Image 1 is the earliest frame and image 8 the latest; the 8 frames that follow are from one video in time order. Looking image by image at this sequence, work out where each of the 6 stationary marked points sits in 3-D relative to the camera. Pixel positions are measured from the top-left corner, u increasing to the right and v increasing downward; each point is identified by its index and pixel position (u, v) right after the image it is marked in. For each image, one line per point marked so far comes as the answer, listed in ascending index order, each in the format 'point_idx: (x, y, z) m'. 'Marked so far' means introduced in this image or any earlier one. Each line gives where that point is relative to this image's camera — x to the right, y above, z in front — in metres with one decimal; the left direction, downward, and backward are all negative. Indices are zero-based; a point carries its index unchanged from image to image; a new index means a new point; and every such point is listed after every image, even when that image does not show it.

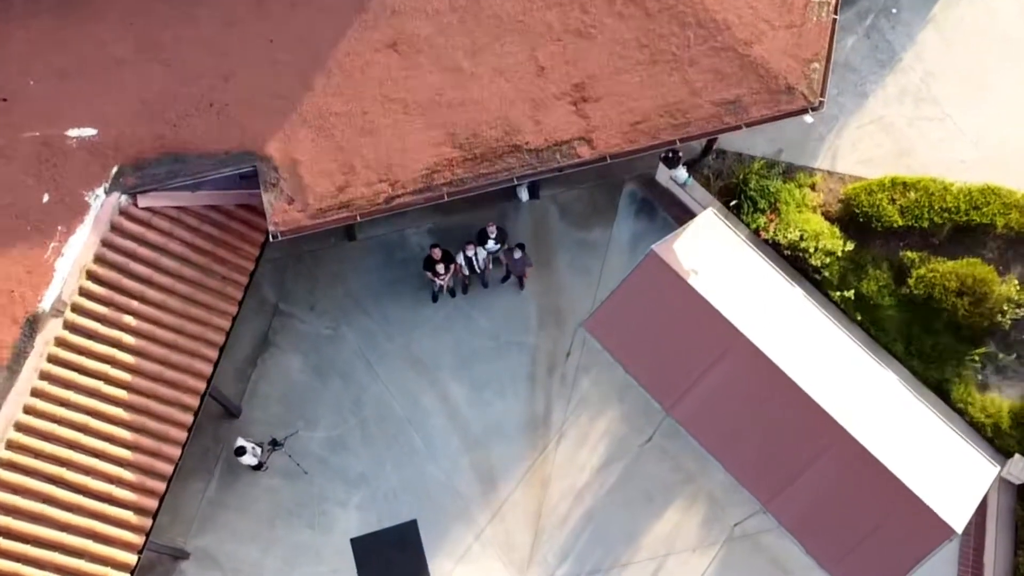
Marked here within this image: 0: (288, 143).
0: (-3.4, +2.2, +13.9) m
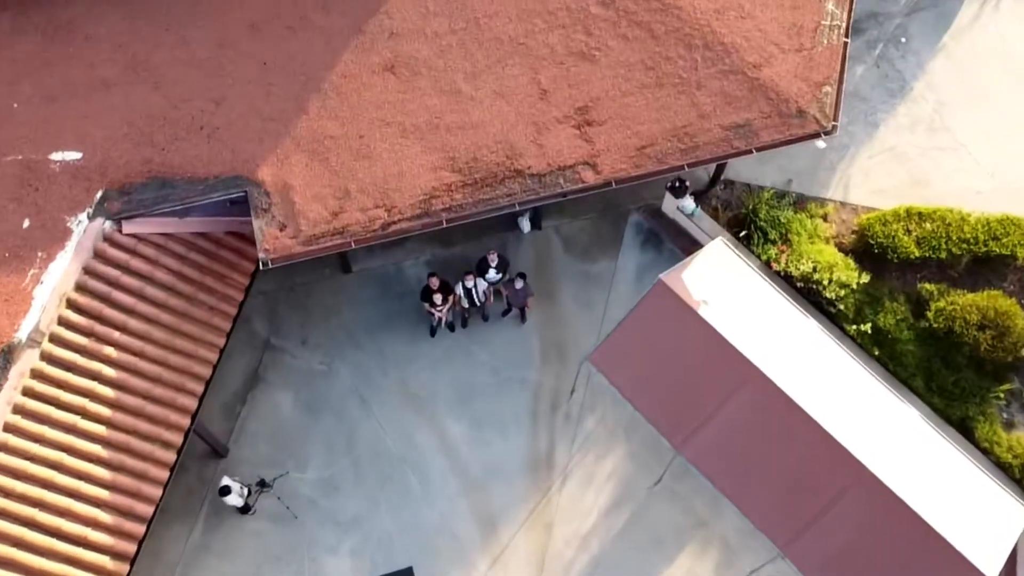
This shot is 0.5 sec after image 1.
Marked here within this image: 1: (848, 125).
0: (-3.3, +1.7, +13.3) m
1: (+6.4, +3.1, +17.5) m
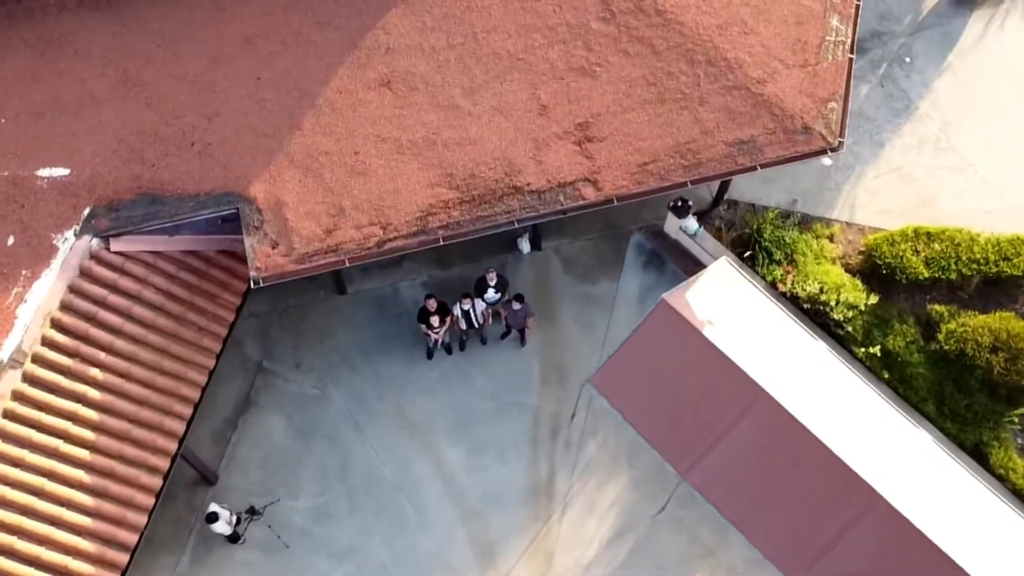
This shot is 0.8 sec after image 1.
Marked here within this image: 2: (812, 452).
0: (-3.4, +1.5, +13.0) m
1: (+6.3, +2.7, +17.2) m
2: (+4.0, -2.2, +12.5) m
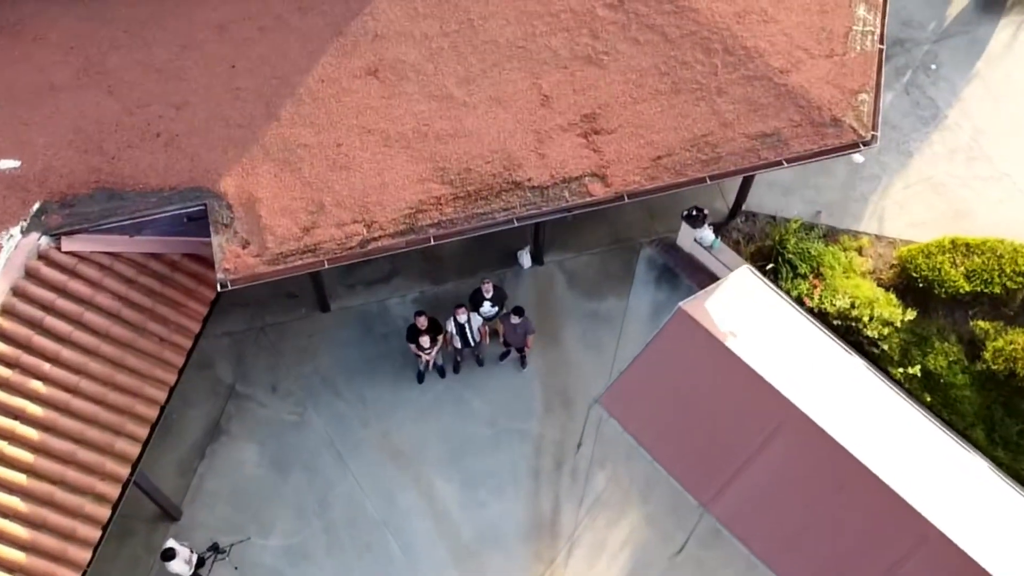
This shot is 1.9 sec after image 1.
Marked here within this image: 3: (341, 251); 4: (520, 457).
0: (-3.4, +1.4, +11.7) m
1: (+6.3, +2.3, +15.9) m
2: (+4.0, -2.2, +10.9) m
3: (-2.1, +0.5, +11.4) m
4: (+0.1, -2.5, +13.6) m
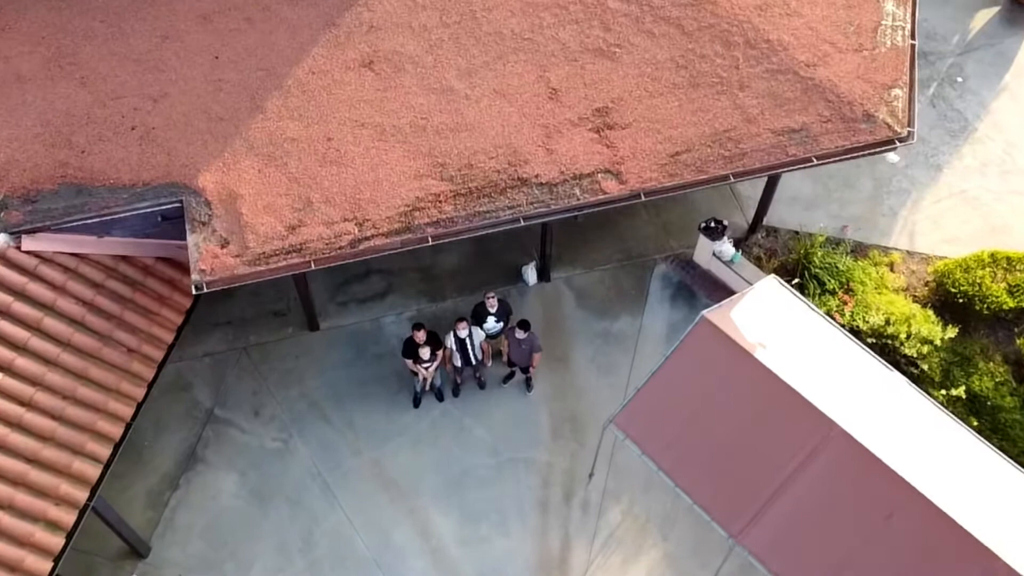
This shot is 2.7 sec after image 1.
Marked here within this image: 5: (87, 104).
0: (-3.3, +1.3, +10.7) m
1: (+6.4, +2.0, +15.0) m
2: (+4.1, -2.2, +9.7) m
3: (-2.0, +0.4, +10.4) m
4: (+0.2, -2.7, +12.3) m
5: (-5.1, +2.2, +11.0) m
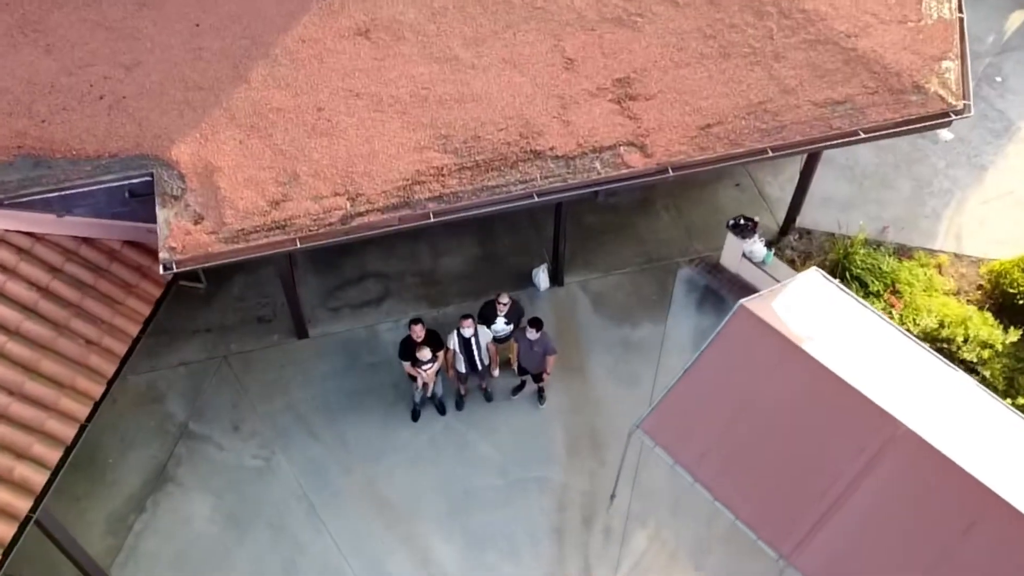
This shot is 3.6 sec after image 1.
0: (-3.2, +1.5, +9.5) m
1: (+6.5, +1.8, +13.9) m
2: (+4.2, -2.0, +8.2) m
3: (-1.9, +0.6, +9.1) m
4: (+0.3, -2.6, +10.9) m
5: (-4.9, +2.3, +9.9) m
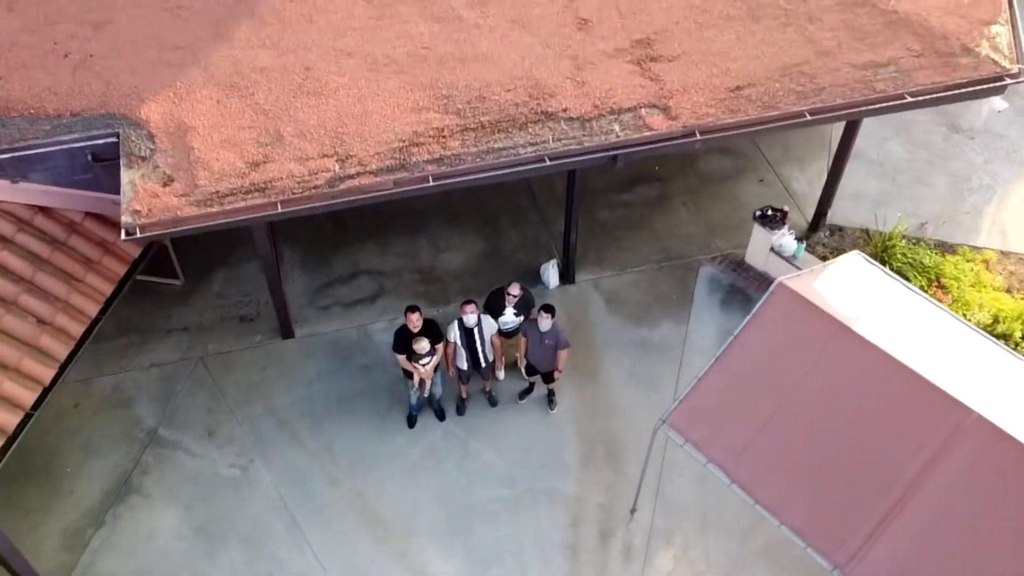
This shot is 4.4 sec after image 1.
0: (-3.1, +1.7, +8.6) m
1: (+6.6, +1.7, +12.9) m
2: (+4.3, -1.7, +7.0) m
3: (-1.8, +0.8, +8.1) m
4: (+0.4, -2.5, +9.6) m
5: (-4.9, +2.5, +9.0) m
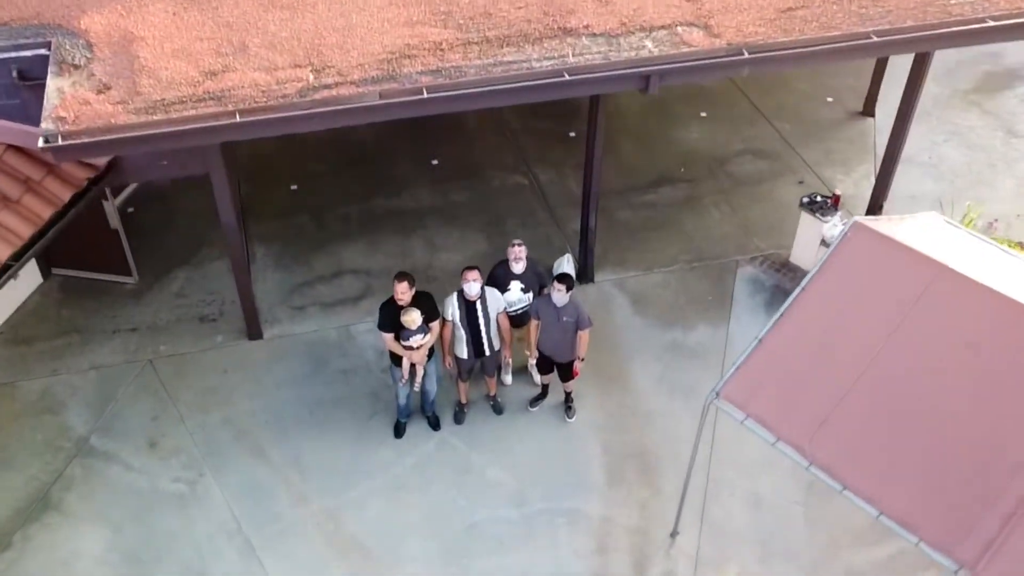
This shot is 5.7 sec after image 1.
0: (-3.0, +2.1, +7.2) m
1: (+6.7, +1.5, +11.5) m
2: (+4.4, -1.0, +5.2) m
3: (-1.8, +1.3, +6.6) m
4: (+0.5, -2.2, +7.6) m
5: (-4.8, +2.9, +7.7) m
